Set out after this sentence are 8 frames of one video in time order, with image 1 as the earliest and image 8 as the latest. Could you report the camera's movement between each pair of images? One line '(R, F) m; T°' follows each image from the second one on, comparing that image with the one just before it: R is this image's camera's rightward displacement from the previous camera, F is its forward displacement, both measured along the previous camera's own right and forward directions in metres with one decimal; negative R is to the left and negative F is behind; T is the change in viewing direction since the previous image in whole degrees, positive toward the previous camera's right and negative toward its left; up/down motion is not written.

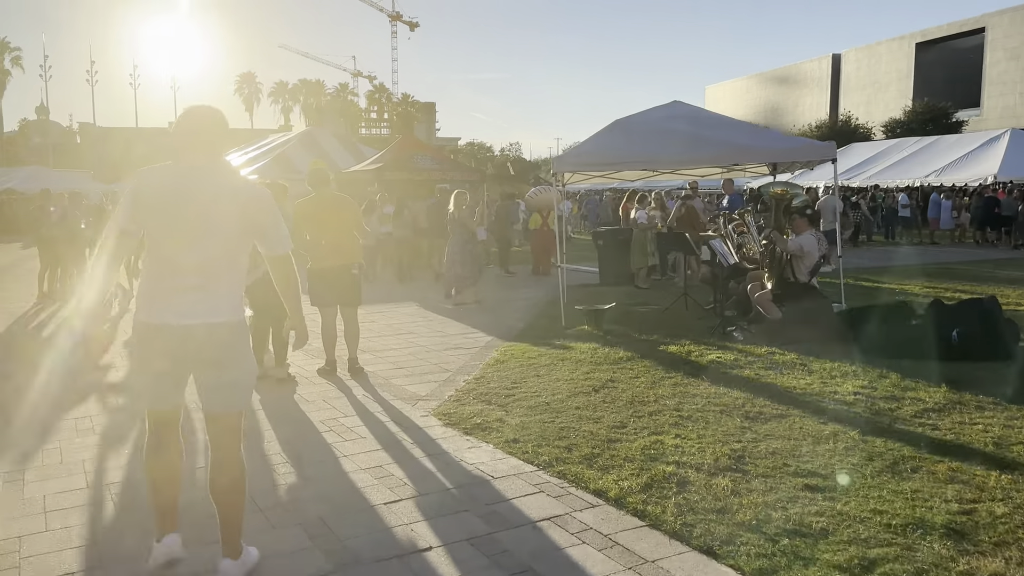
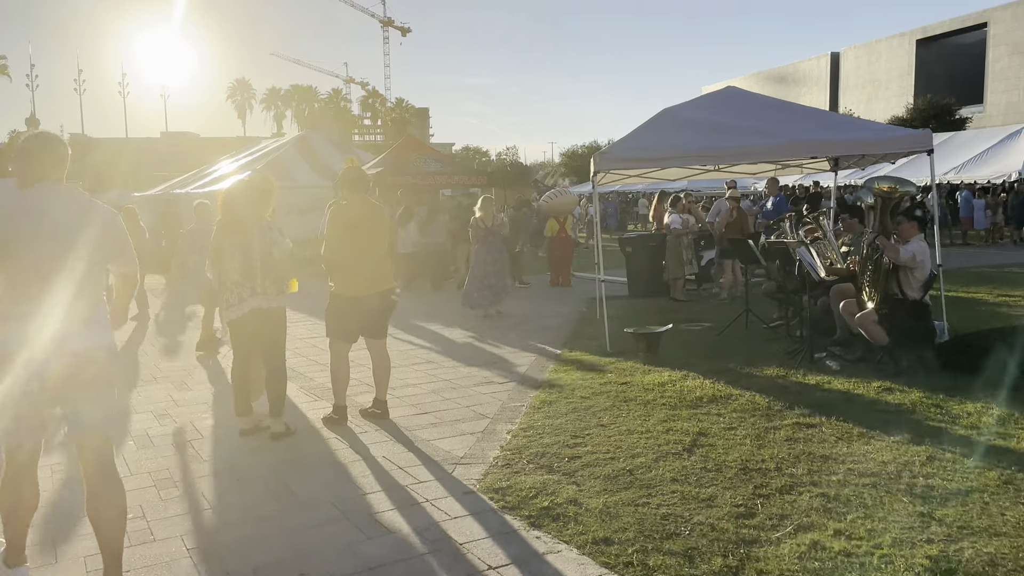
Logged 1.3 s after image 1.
(-0.4, +1.4) m; 0°
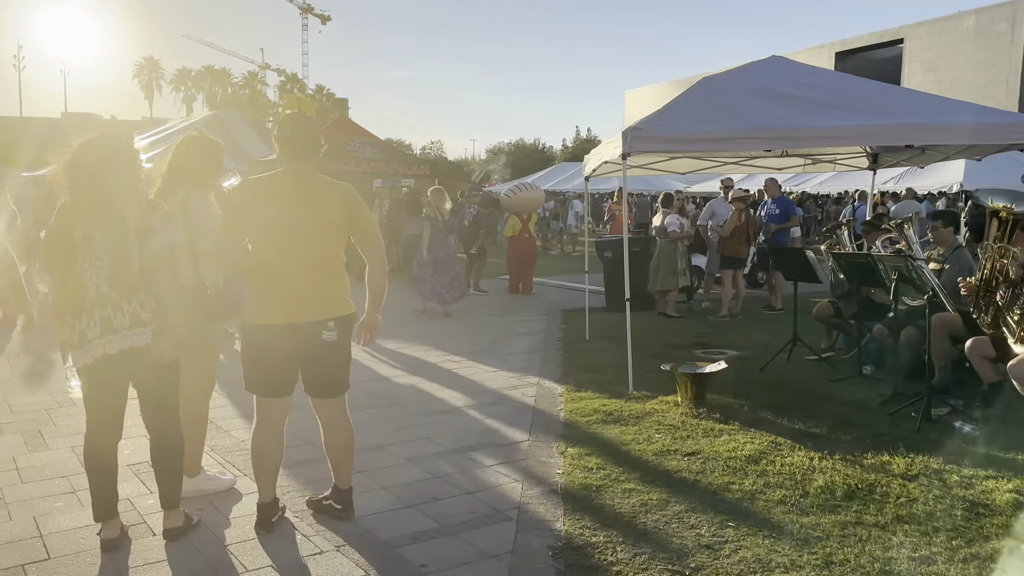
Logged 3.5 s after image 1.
(-0.6, +2.0) m; +6°
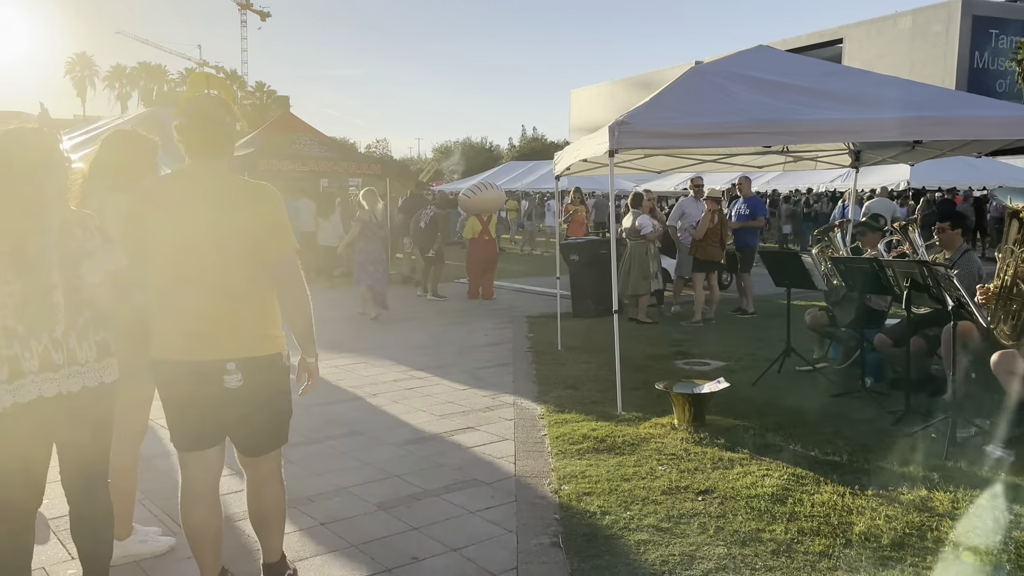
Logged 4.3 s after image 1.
(-0.2, +0.6) m; +4°
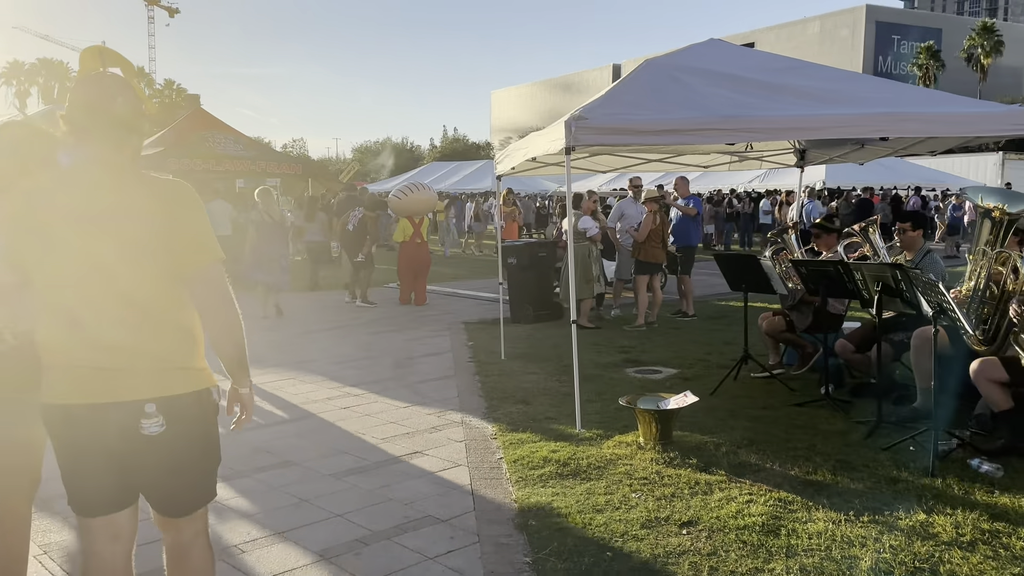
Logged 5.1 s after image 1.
(-0.2, +0.4) m; +5°
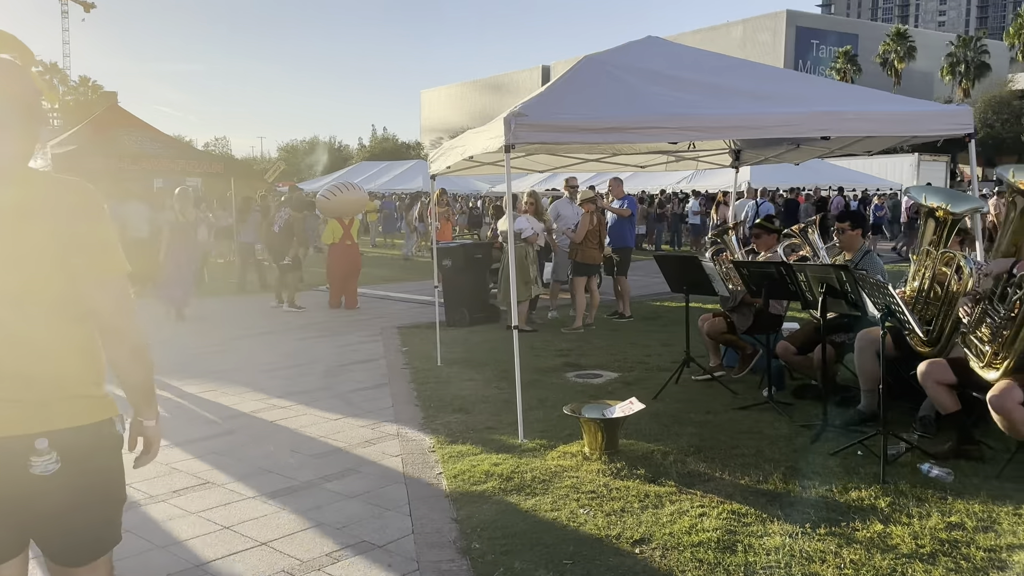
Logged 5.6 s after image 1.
(0.0, +0.2) m; +5°
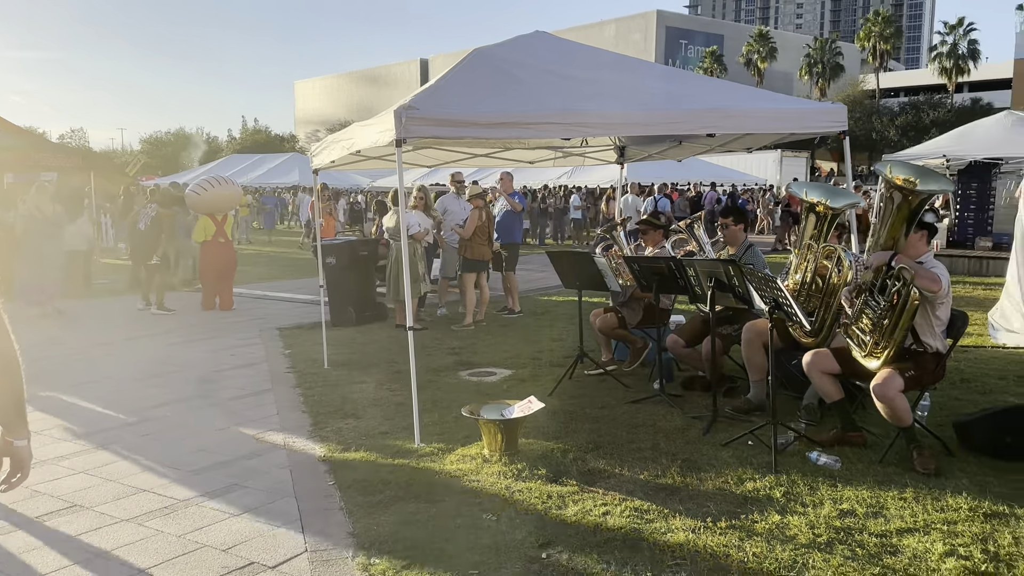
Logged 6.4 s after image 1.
(-0.1, +0.1) m; +8°
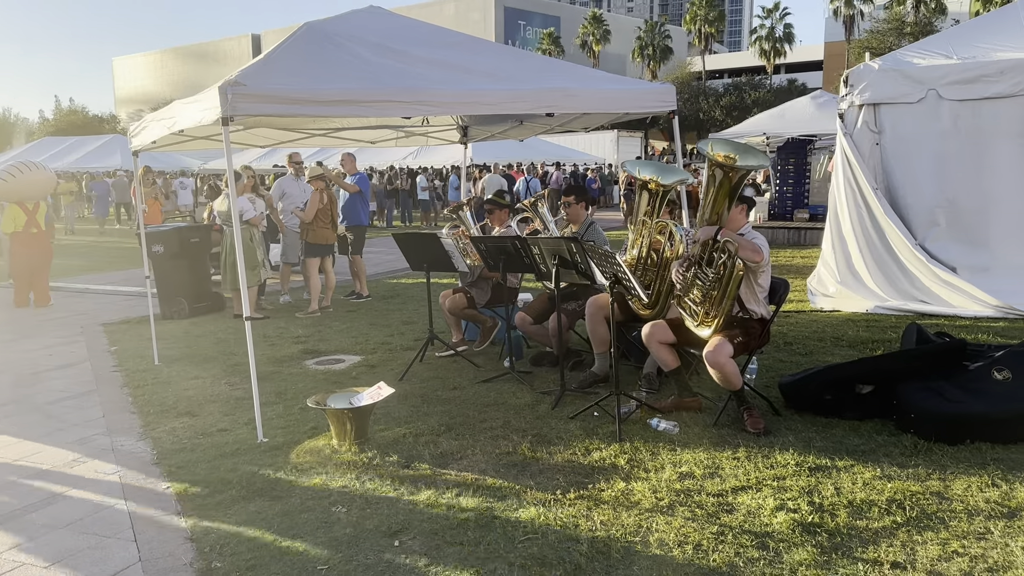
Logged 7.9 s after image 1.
(0.0, +0.1) m; +10°
